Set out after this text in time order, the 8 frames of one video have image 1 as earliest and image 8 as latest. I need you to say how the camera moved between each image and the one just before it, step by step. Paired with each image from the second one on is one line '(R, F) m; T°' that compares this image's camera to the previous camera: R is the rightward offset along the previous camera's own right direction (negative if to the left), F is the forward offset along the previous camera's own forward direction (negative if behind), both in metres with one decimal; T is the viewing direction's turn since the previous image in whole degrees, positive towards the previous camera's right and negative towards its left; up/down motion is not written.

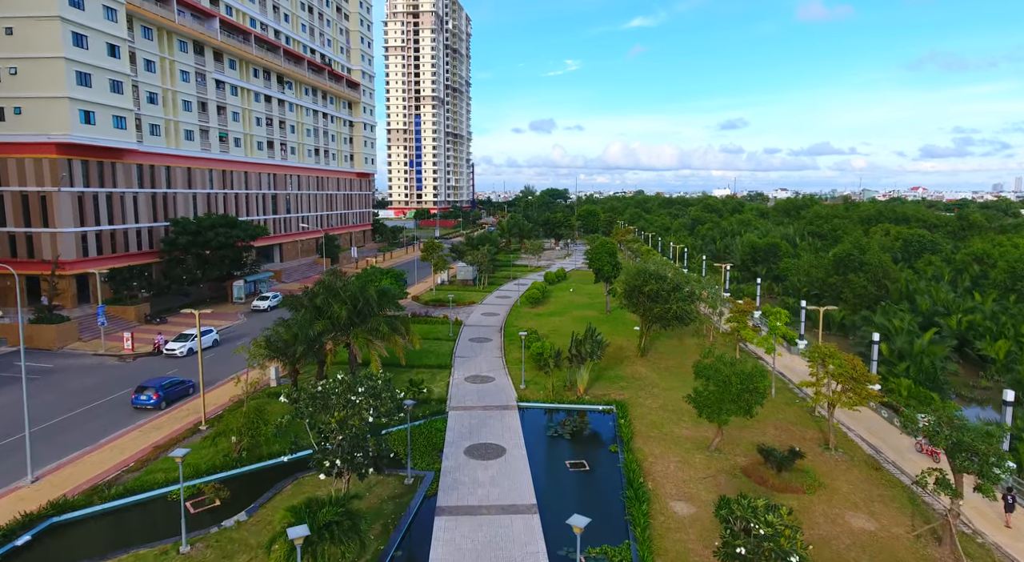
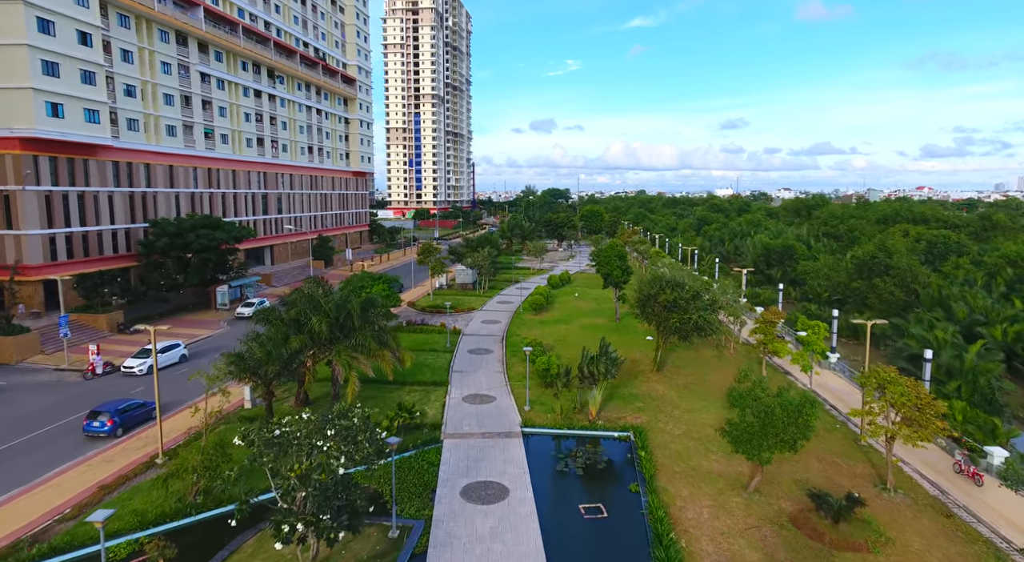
(-0.1, +2.4) m; 0°
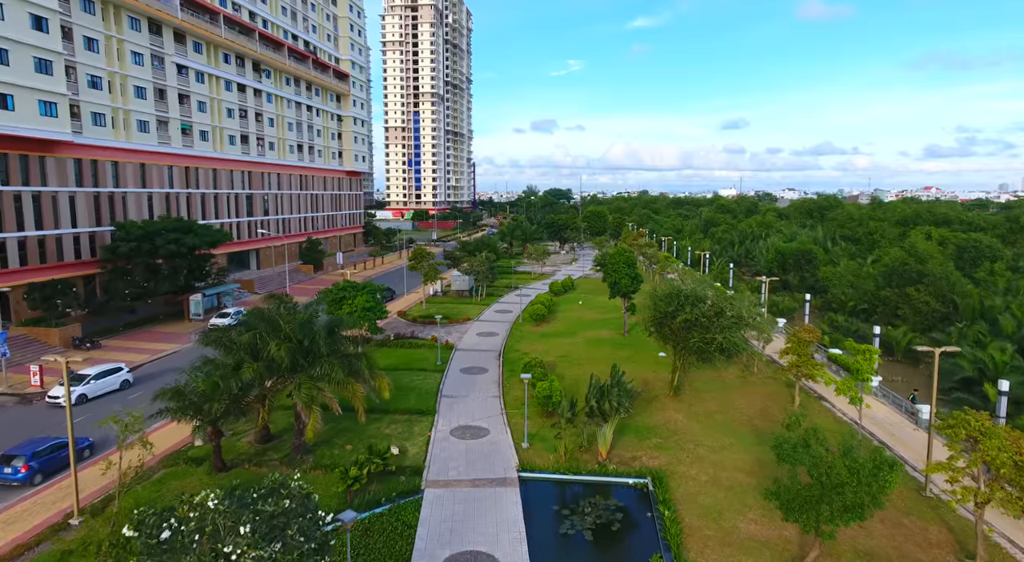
(+0.2, +2.9) m; 0°
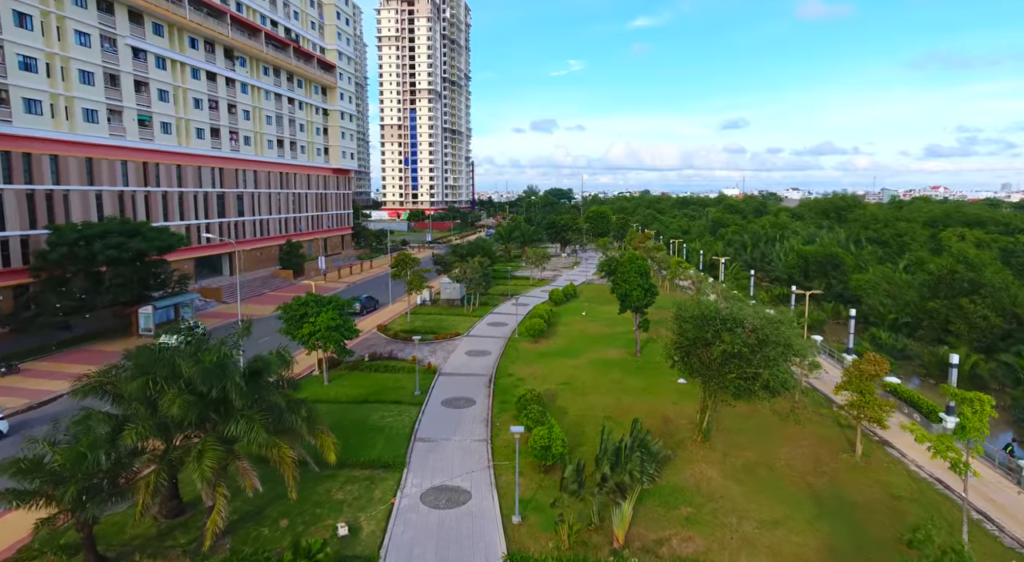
(+0.3, +4.1) m; 0°
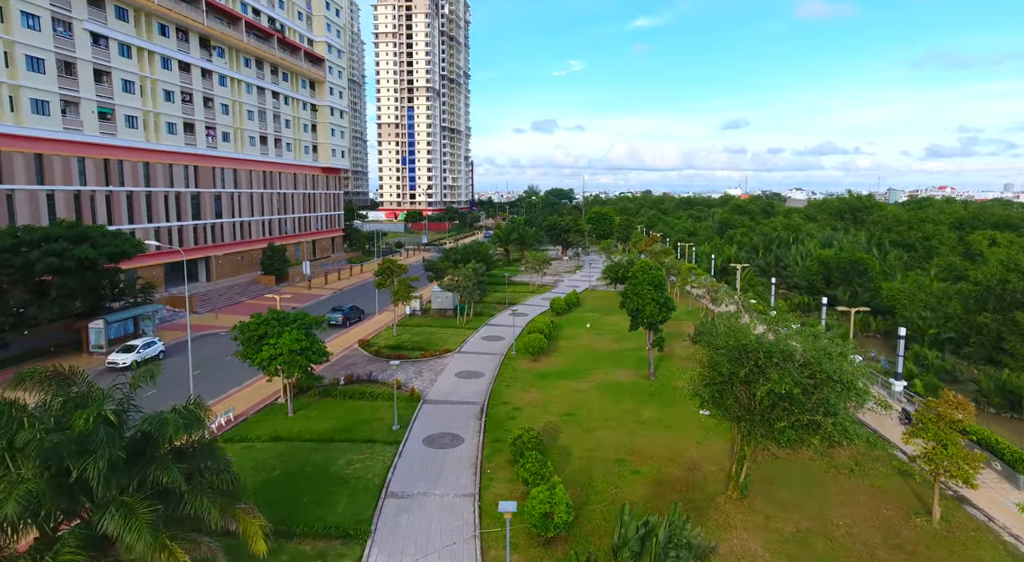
(+0.2, +3.2) m; 0°
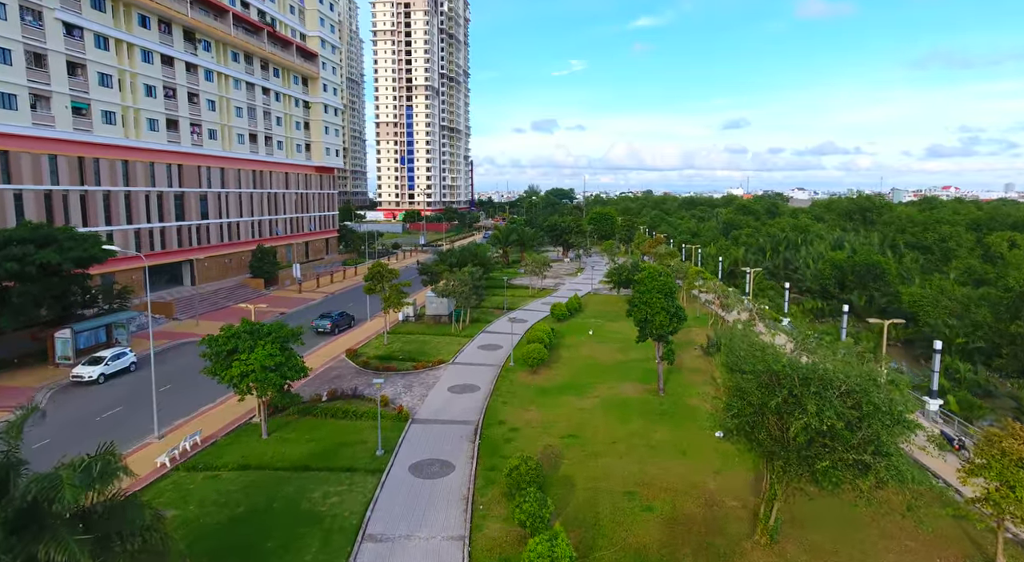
(+0.1, +1.8) m; 0°
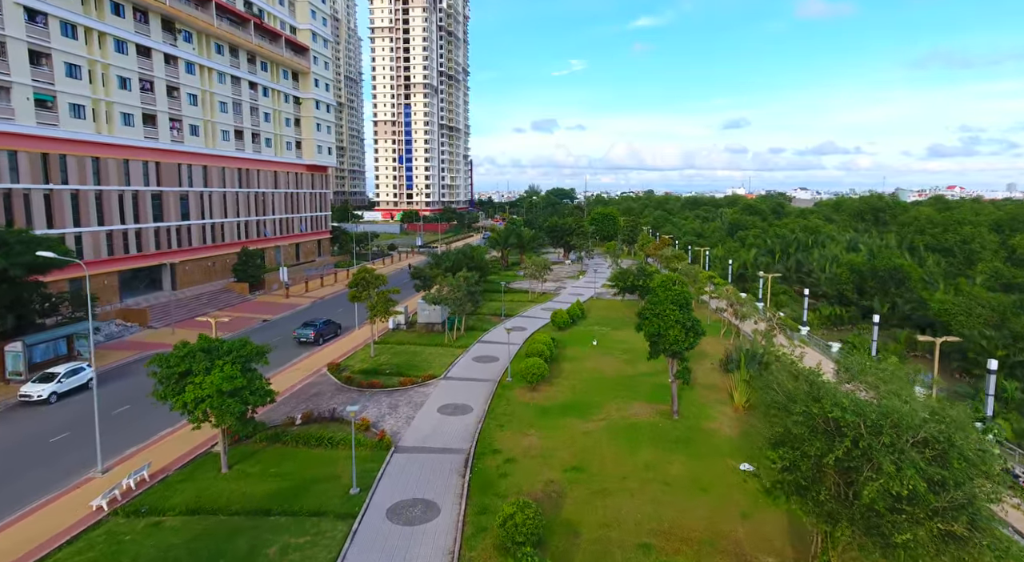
(+0.1, +2.2) m; 0°
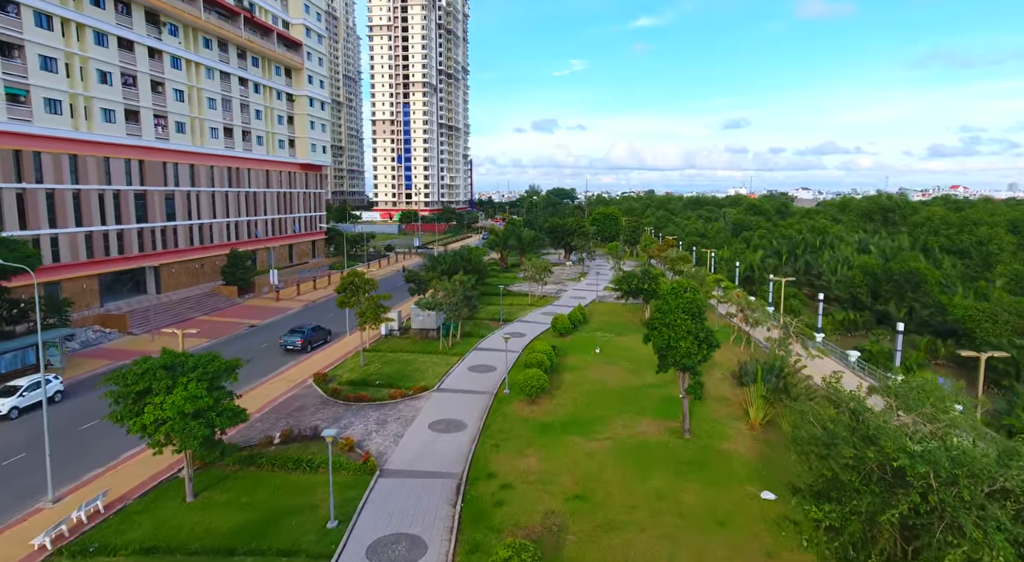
(+0.1, +1.5) m; 0°
